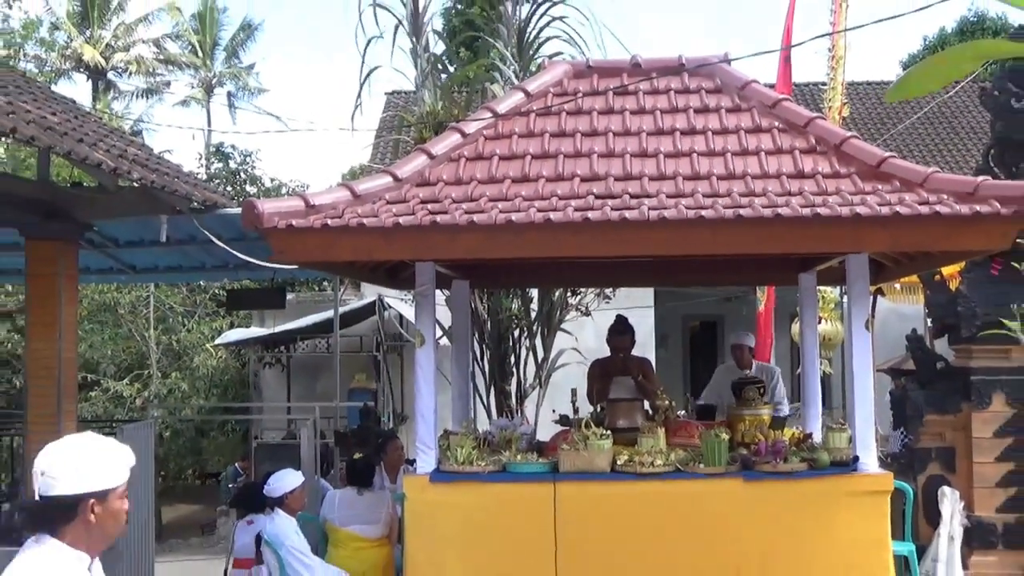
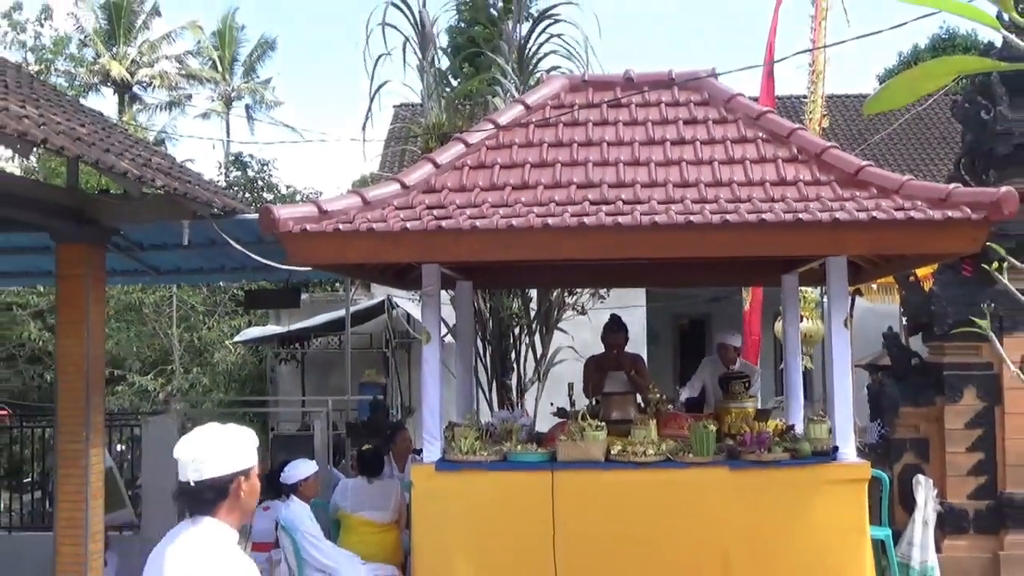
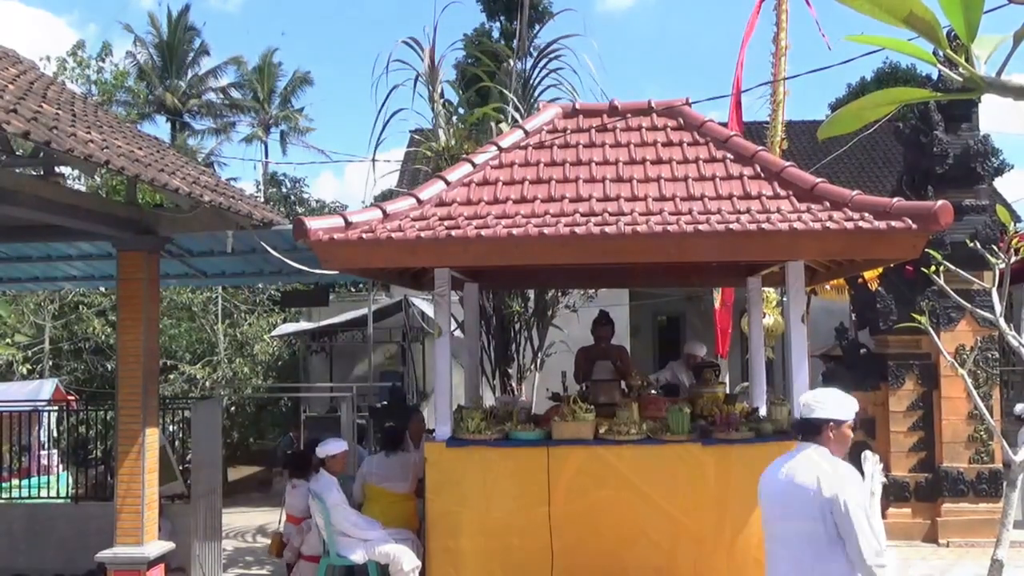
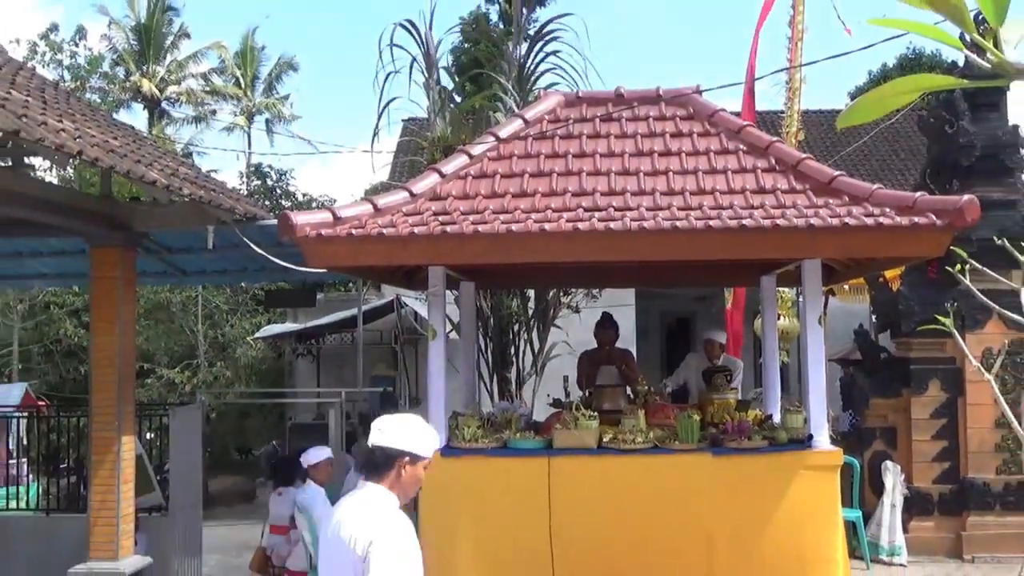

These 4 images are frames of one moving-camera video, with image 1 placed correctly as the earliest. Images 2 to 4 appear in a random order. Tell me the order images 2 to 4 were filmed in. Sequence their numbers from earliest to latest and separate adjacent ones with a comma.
2, 4, 3
